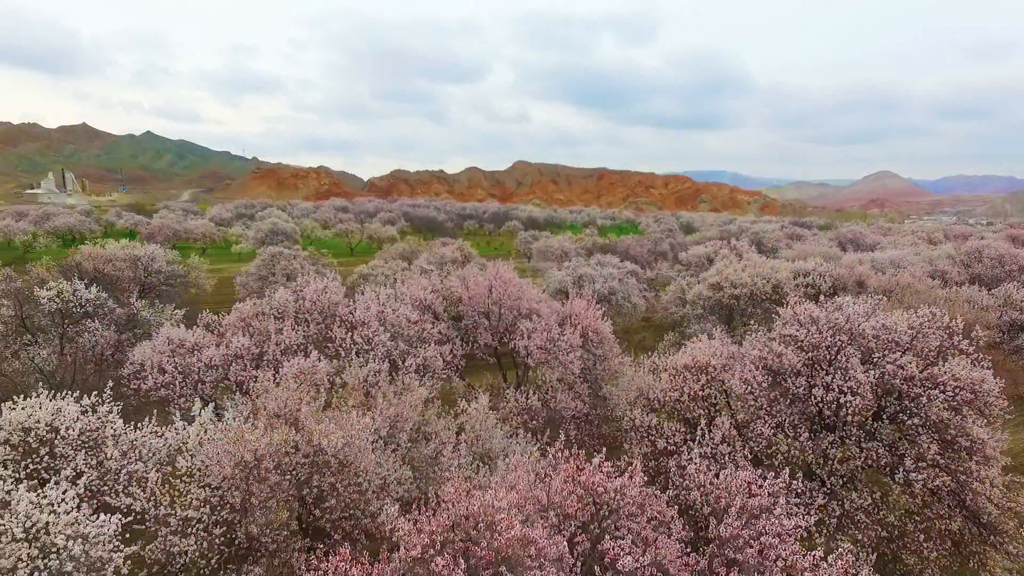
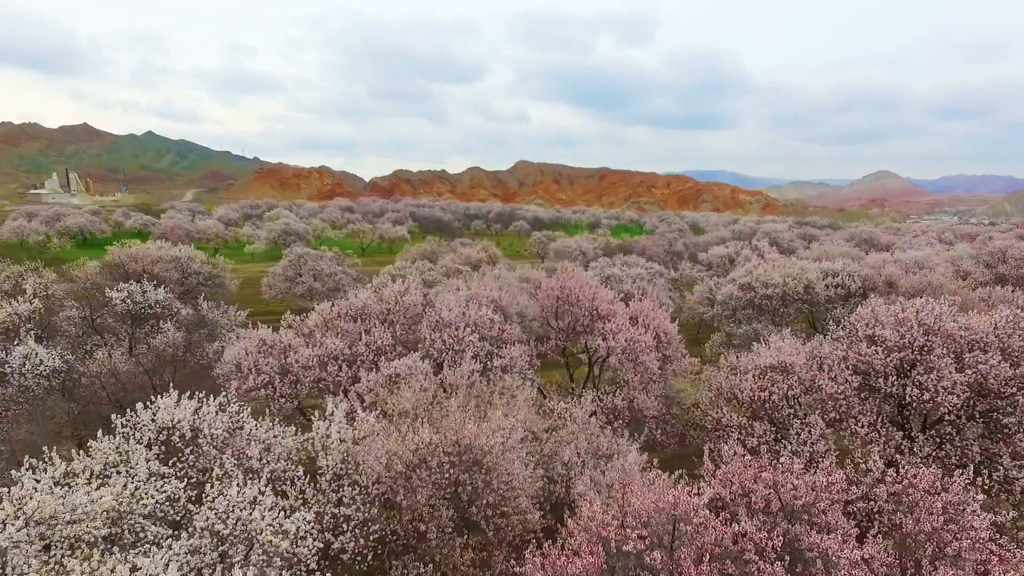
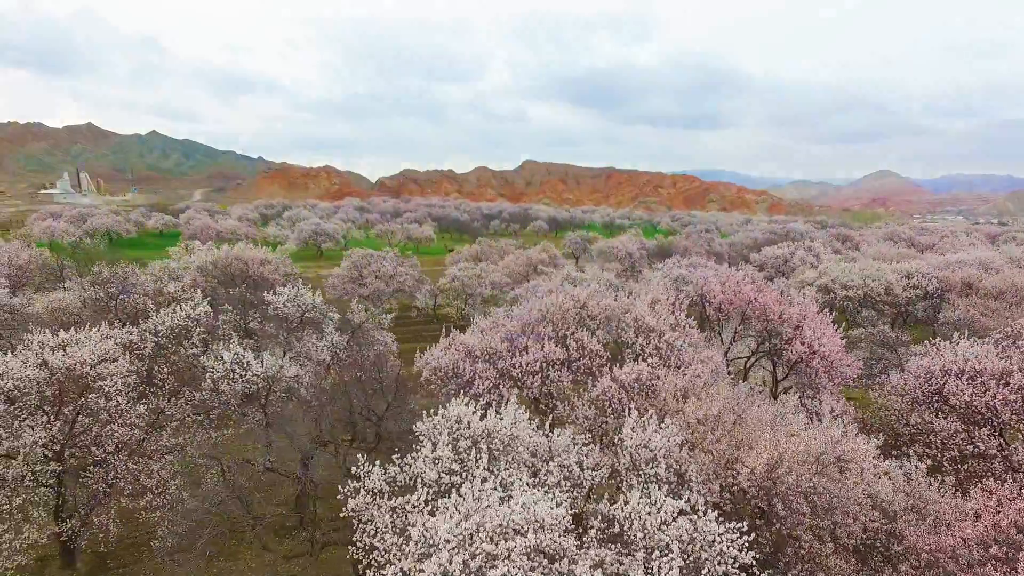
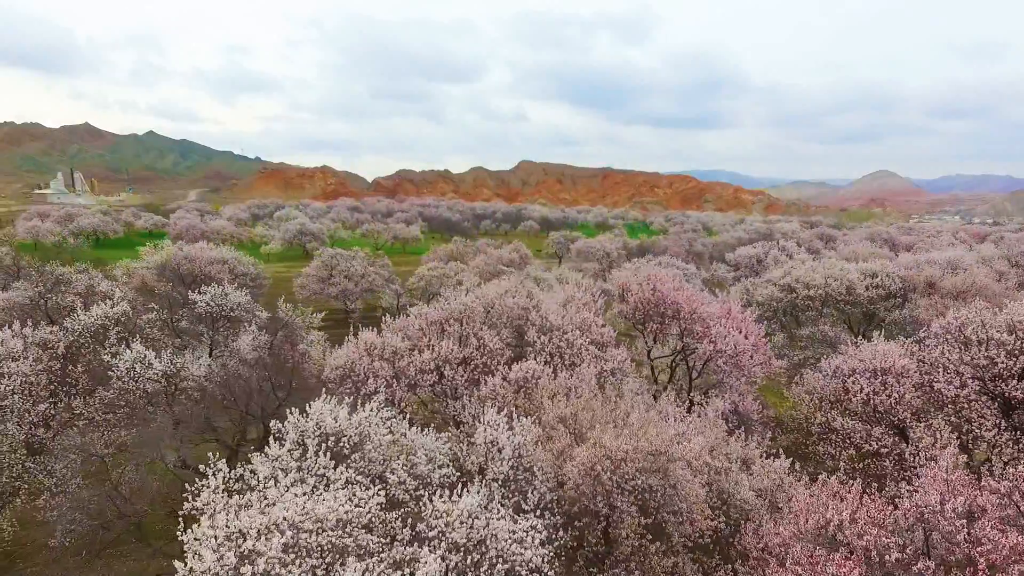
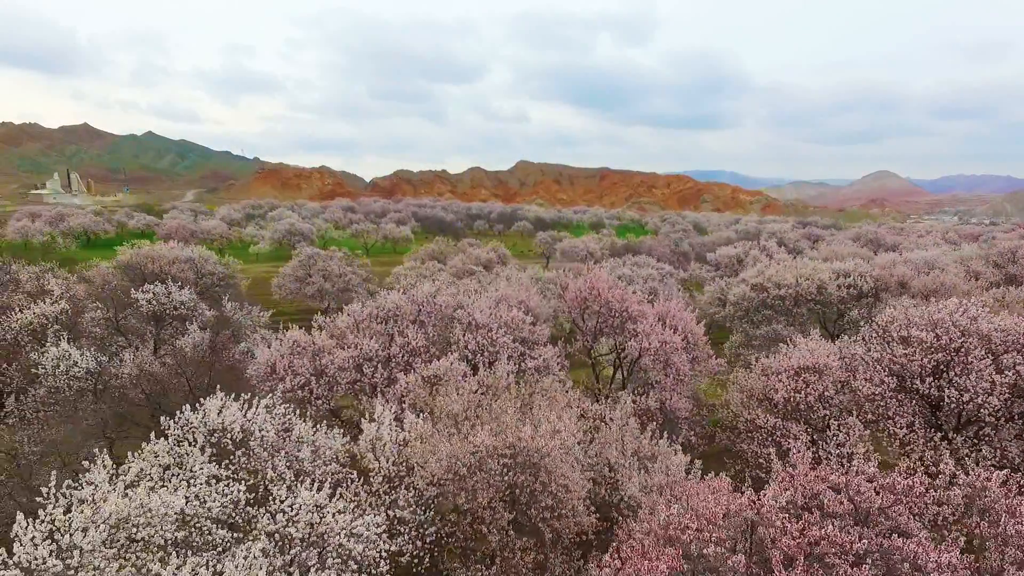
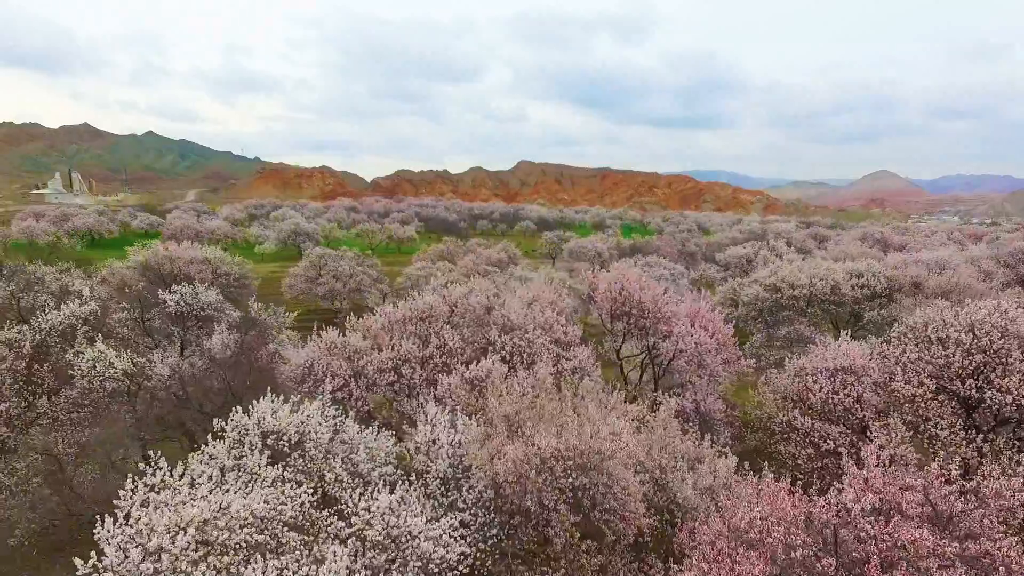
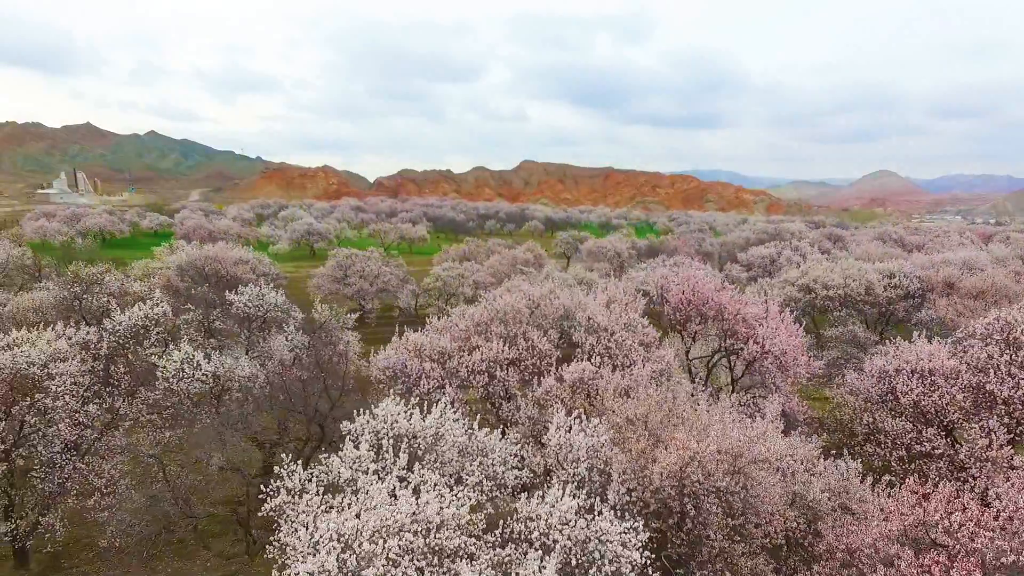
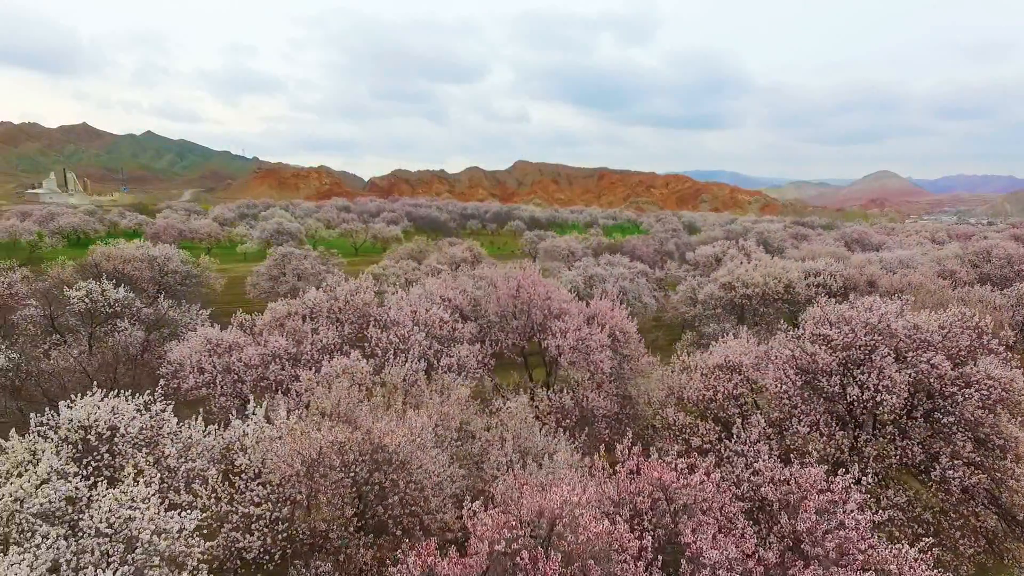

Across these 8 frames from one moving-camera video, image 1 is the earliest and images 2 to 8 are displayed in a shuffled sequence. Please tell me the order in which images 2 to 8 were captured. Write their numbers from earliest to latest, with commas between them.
8, 2, 5, 6, 4, 7, 3
